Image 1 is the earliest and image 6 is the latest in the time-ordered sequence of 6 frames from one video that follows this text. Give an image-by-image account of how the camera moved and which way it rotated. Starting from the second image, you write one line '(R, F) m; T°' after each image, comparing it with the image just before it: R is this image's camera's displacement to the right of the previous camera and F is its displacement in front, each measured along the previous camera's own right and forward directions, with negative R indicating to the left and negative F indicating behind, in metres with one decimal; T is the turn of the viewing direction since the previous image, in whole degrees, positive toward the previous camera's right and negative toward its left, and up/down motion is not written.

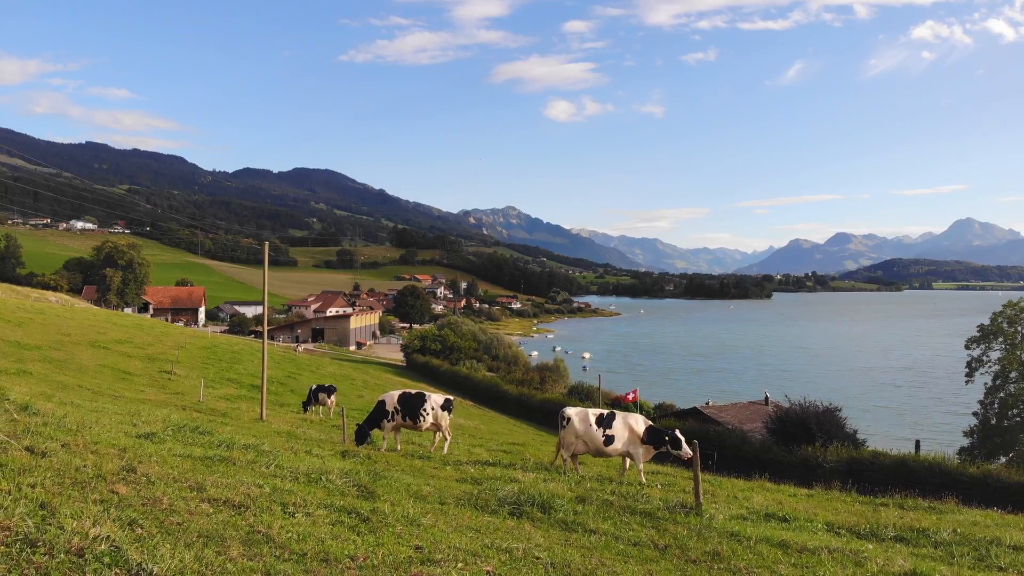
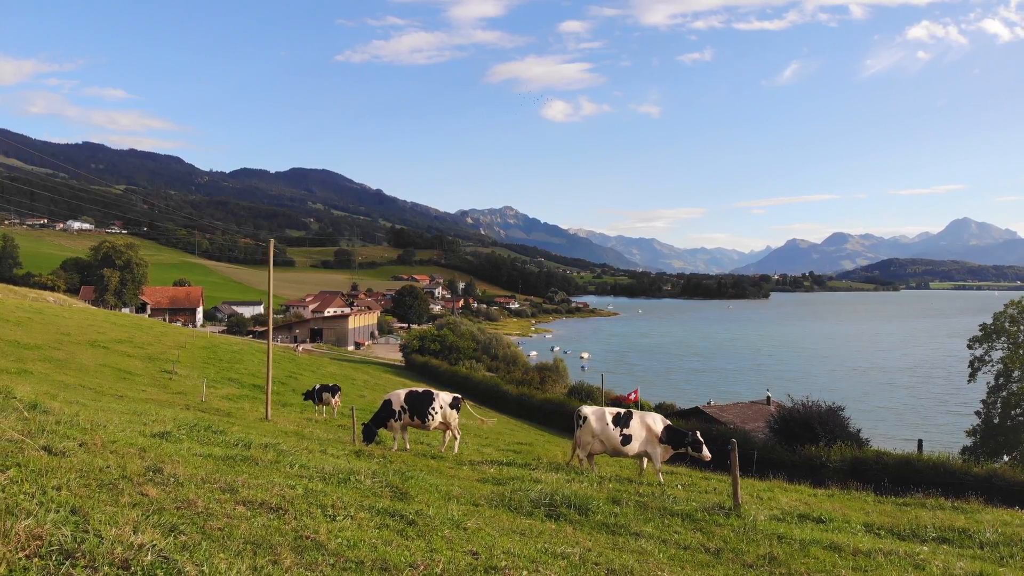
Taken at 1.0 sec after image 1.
(-0.5, +0.3) m; 0°
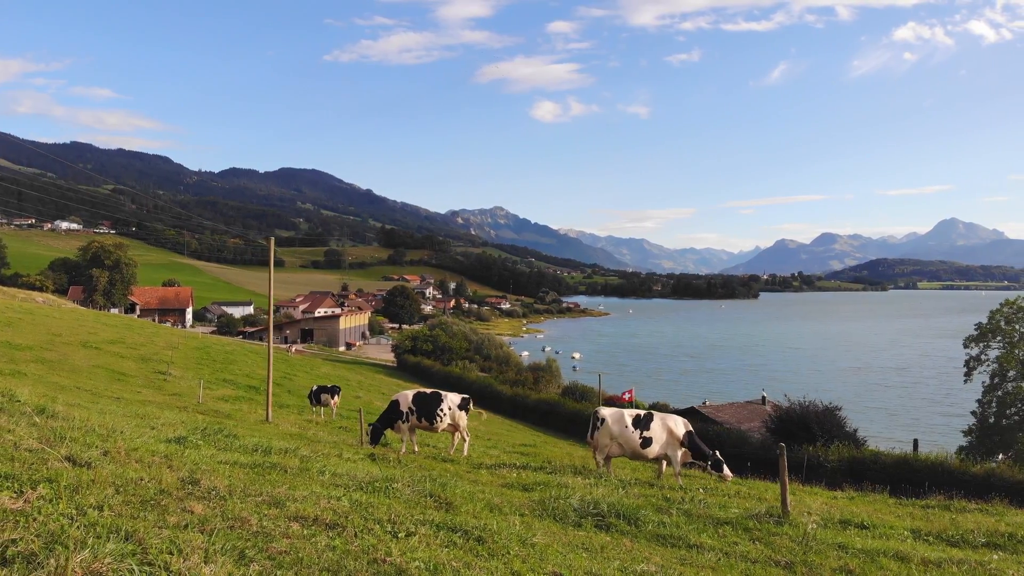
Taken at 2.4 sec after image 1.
(-0.6, +0.4) m; +1°
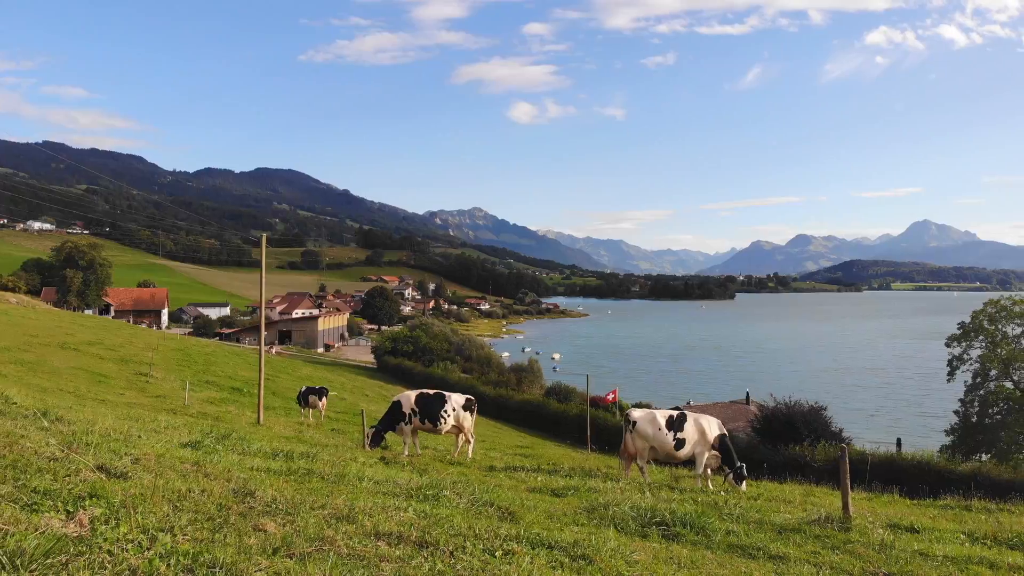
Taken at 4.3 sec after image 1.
(-0.8, +0.5) m; +2°
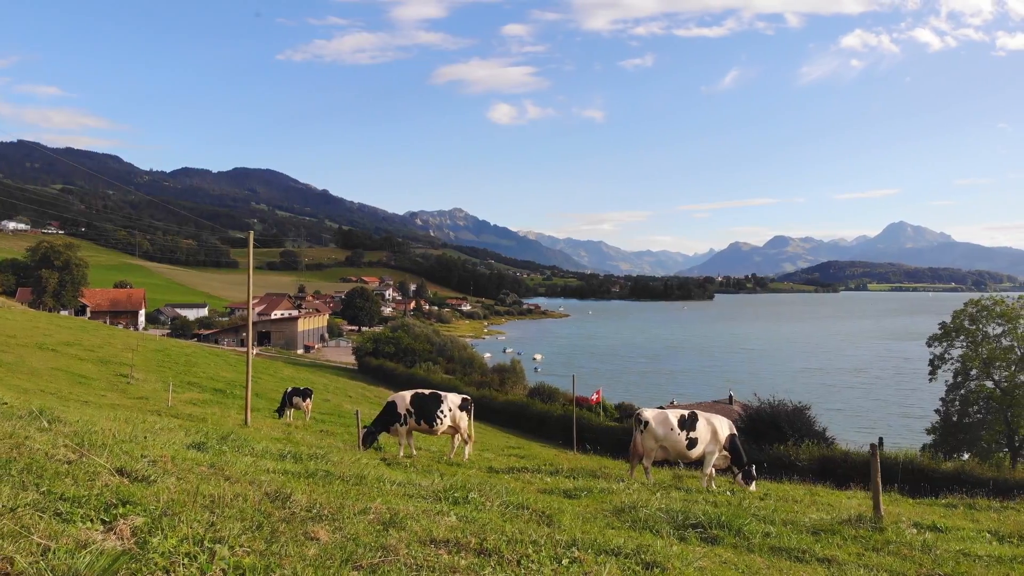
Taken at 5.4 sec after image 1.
(-0.5, +0.3) m; +2°
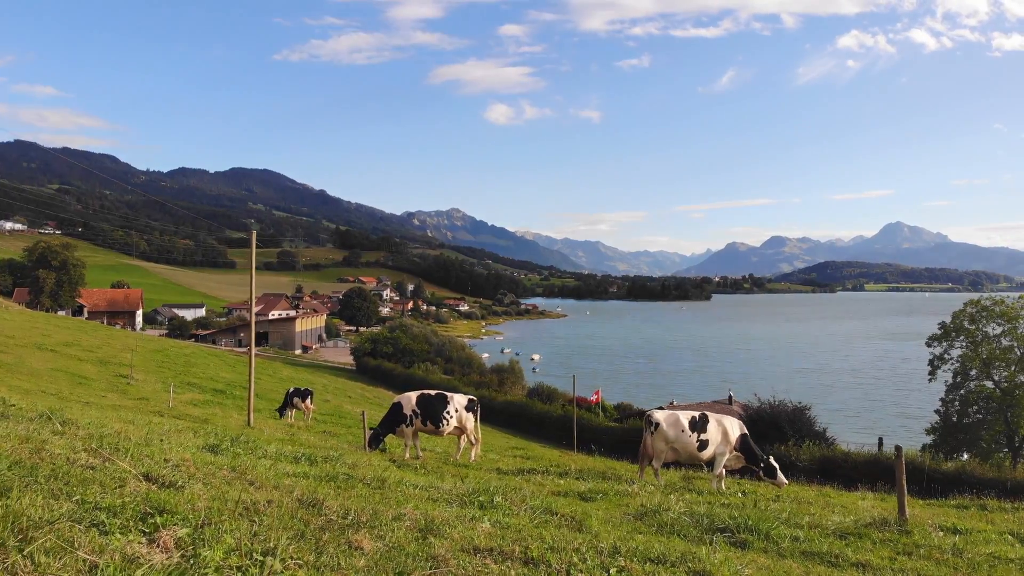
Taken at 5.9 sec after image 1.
(-0.3, +0.1) m; 0°
